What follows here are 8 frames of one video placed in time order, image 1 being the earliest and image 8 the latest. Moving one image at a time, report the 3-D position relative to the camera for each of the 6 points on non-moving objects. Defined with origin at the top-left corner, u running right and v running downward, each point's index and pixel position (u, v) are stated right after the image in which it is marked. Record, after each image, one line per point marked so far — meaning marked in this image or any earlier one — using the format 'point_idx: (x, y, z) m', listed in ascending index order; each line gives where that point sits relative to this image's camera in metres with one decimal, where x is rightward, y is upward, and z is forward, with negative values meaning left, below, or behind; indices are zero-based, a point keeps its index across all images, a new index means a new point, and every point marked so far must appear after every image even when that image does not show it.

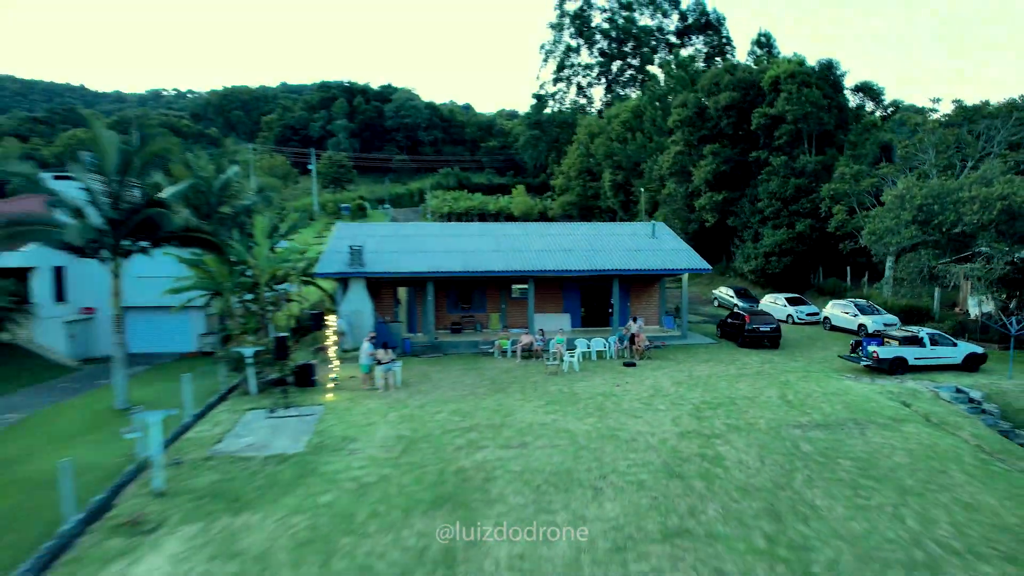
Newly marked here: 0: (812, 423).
0: (+4.6, -2.1, +10.4) m
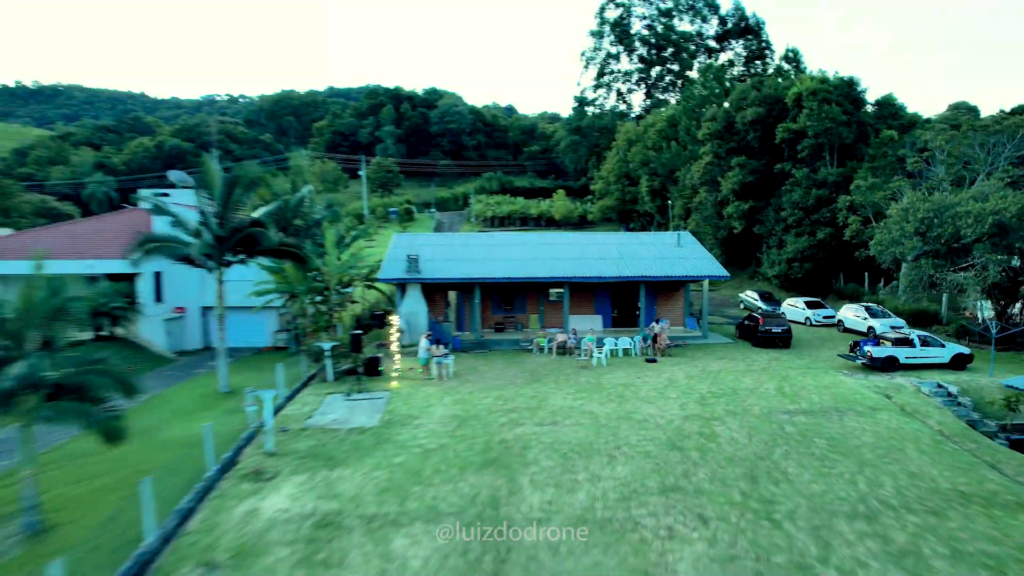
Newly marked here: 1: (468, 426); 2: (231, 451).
0: (+5.3, -2.2, +12.4) m
1: (-0.7, -2.4, +11.8) m
2: (-4.4, -2.5, +10.7) m
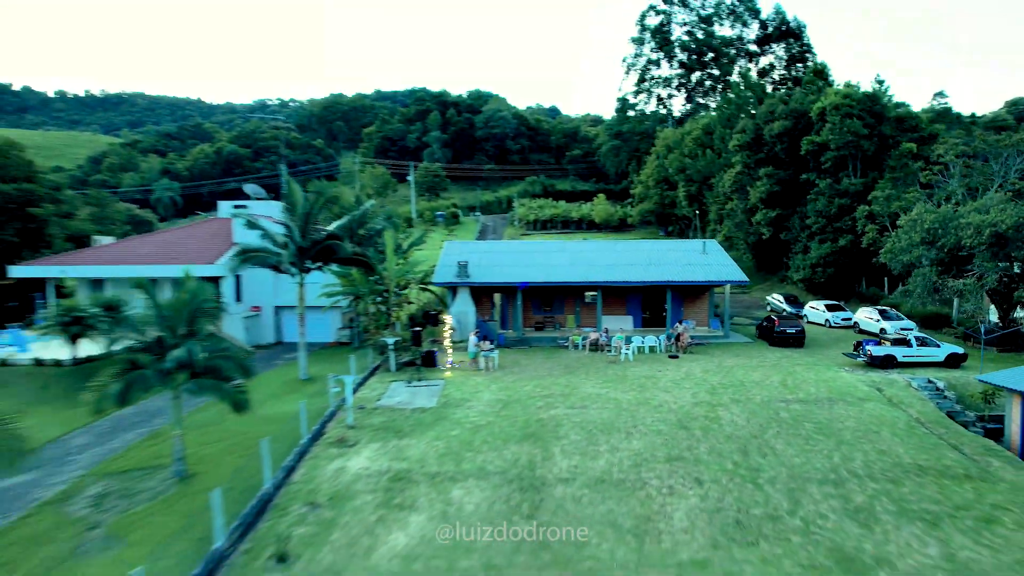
0: (+6.0, -2.3, +14.3) m
1: (0.0, -2.5, +14.2) m
2: (-3.7, -2.6, +13.2) m
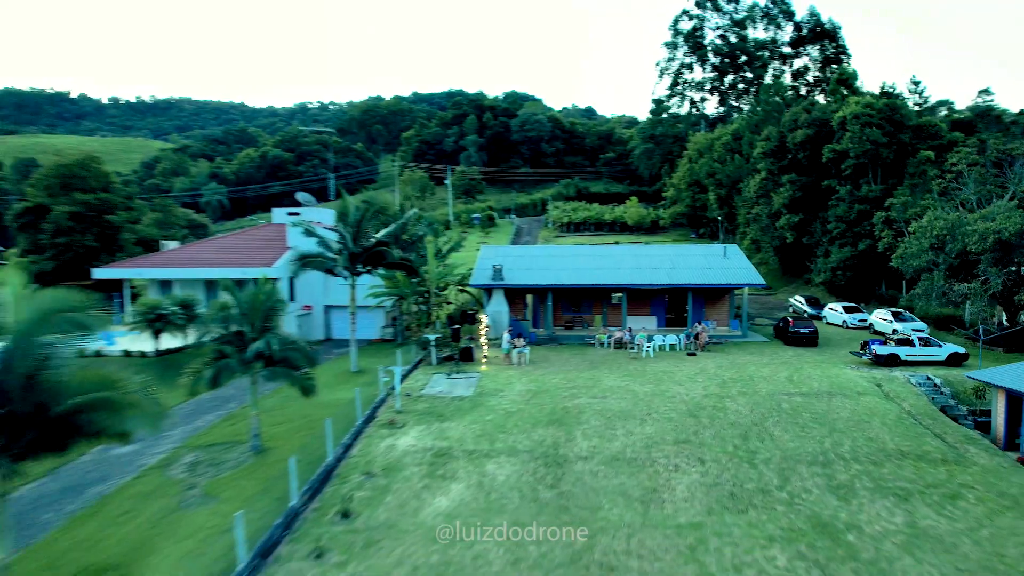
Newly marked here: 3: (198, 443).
0: (+6.7, -2.4, +15.7) m
1: (+0.6, -2.6, +15.9) m
2: (-3.1, -2.7, +15.1) m
3: (-6.3, -3.1, +13.8) m
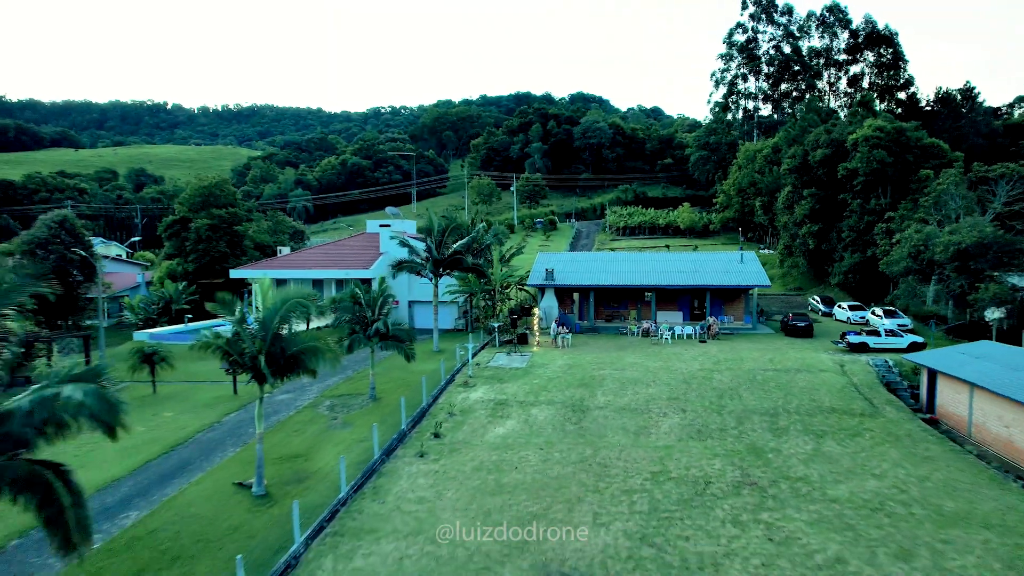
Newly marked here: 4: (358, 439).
0: (+7.9, -2.4, +20.5) m
1: (+2.0, -2.5, +21.3) m
2: (-1.8, -2.6, +20.9) m
3: (-5.2, -3.0, +19.8) m
4: (-3.6, -3.5, +16.1) m
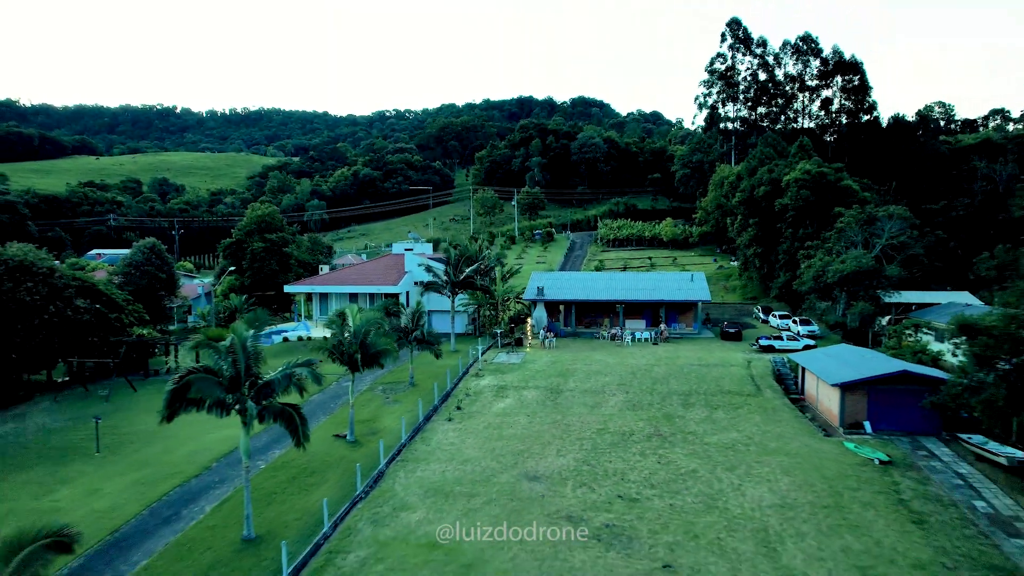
0: (+7.9, -3.2, +28.4) m
1: (+1.9, -3.3, +29.2) m
2: (-1.9, -3.4, +28.8) m
3: (-5.3, -3.8, +27.8) m
4: (-3.7, -4.3, +24.0) m
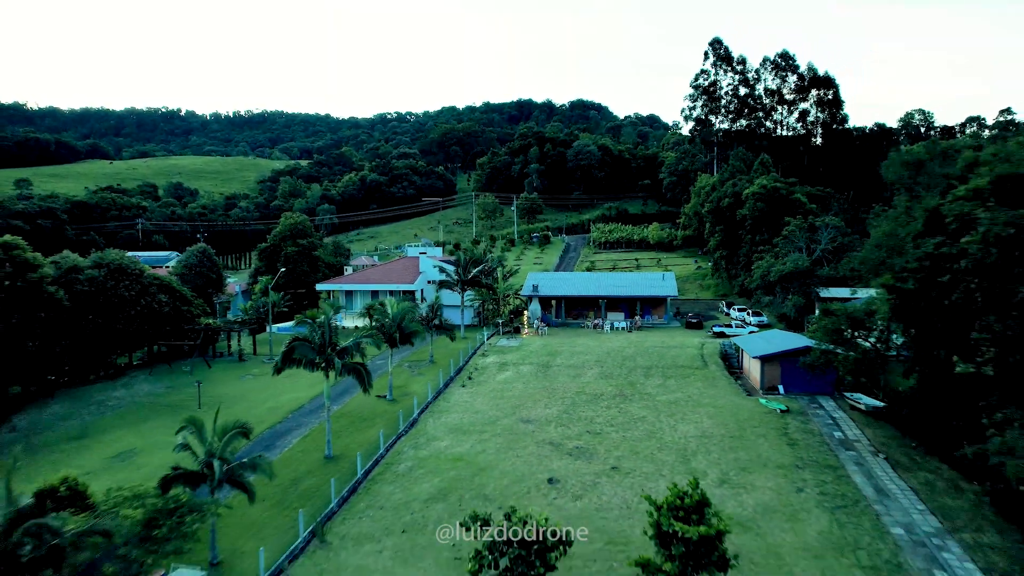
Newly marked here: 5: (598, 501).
0: (+7.8, -3.0, +35.2) m
1: (+1.8, -3.1, +36.0) m
2: (-2.0, -3.2, +35.6) m
3: (-5.3, -3.6, +34.6) m
4: (-3.7, -4.1, +30.8) m
5: (+2.3, -5.6, +18.1) m
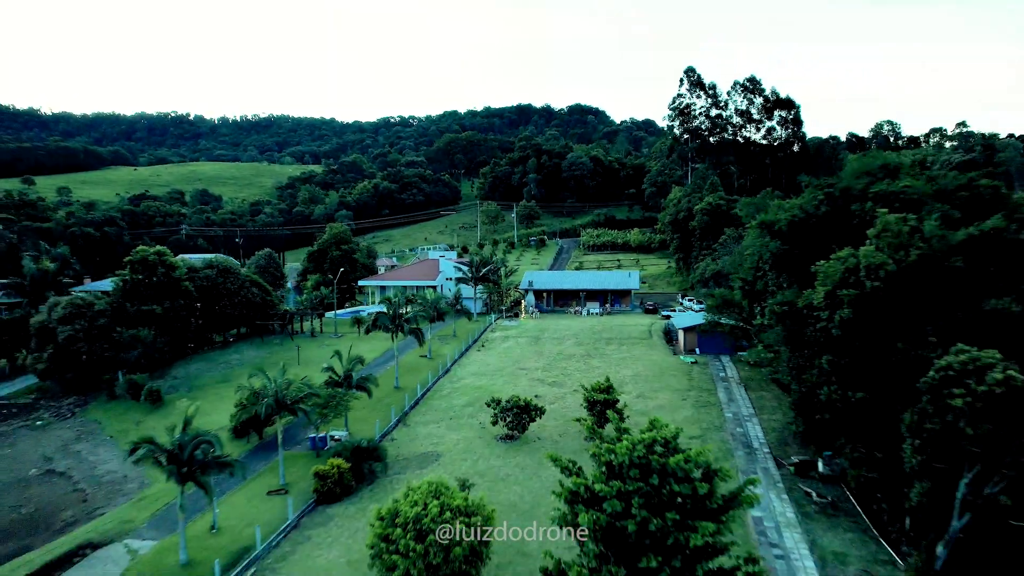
0: (+7.9, -2.6, +47.9) m
1: (+1.9, -2.8, +48.7) m
2: (-1.9, -2.9, +48.3) m
3: (-5.2, -3.3, +47.3) m
4: (-3.7, -3.8, +43.5) m
5: (+2.4, -5.3, +30.7) m
